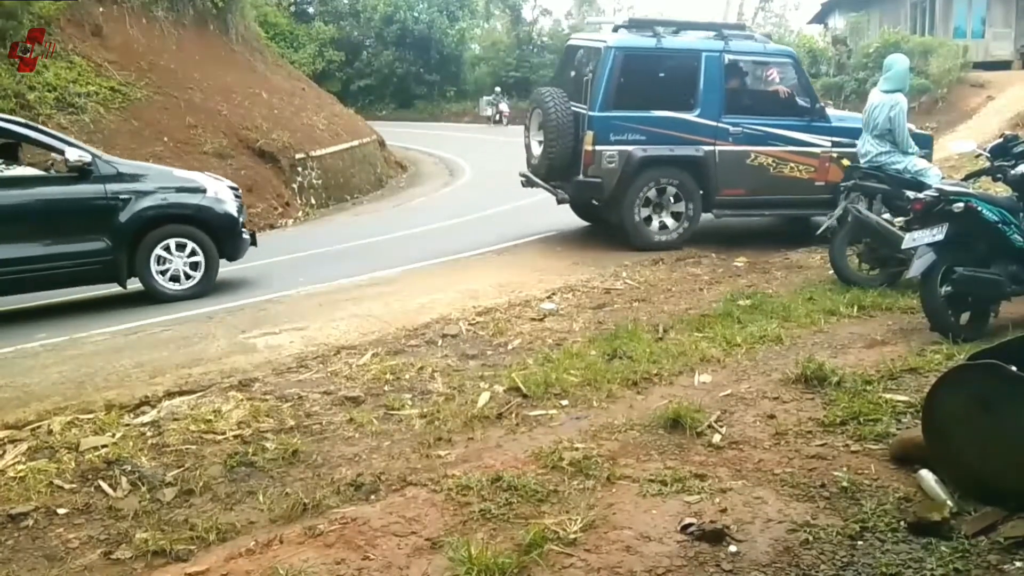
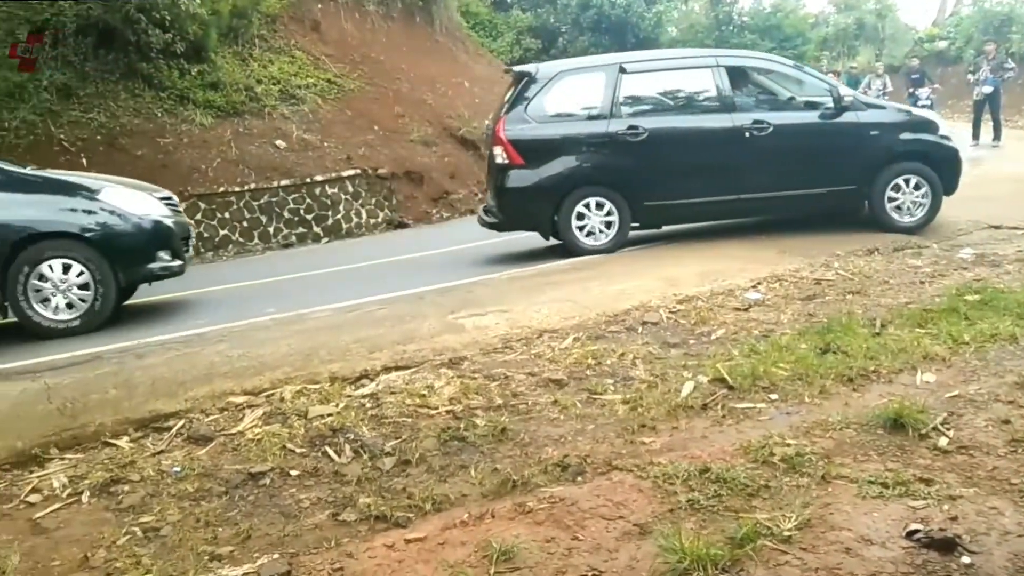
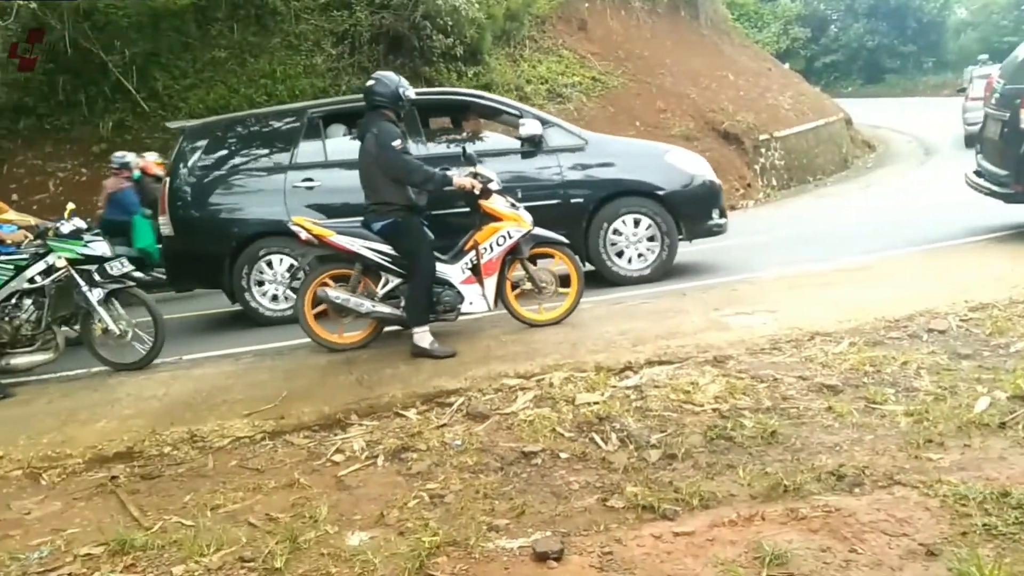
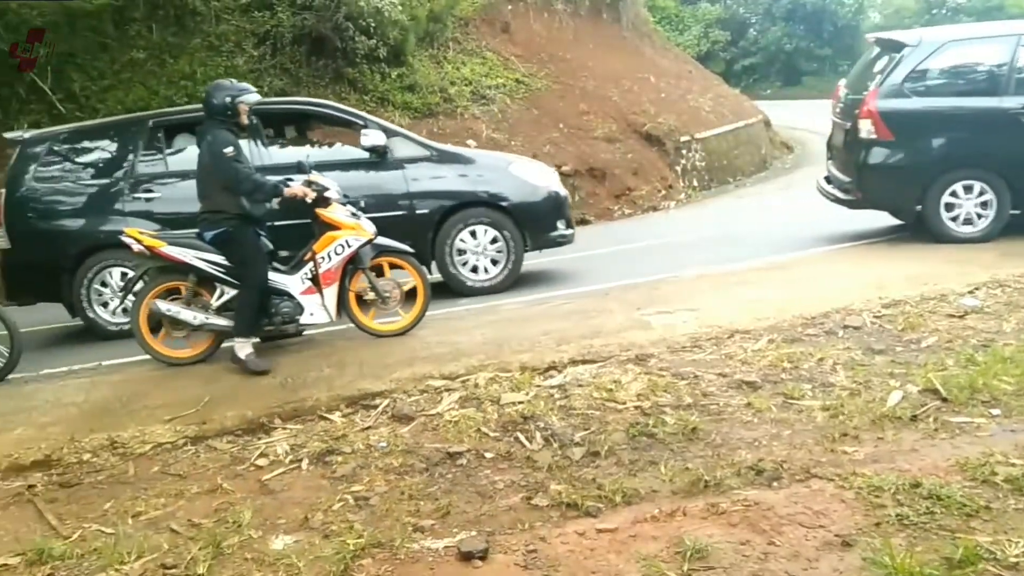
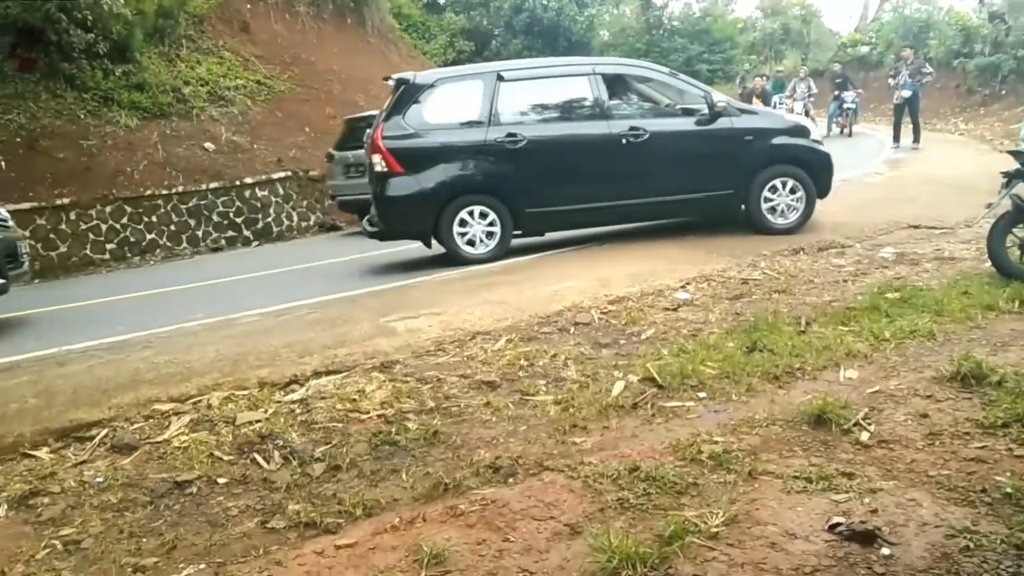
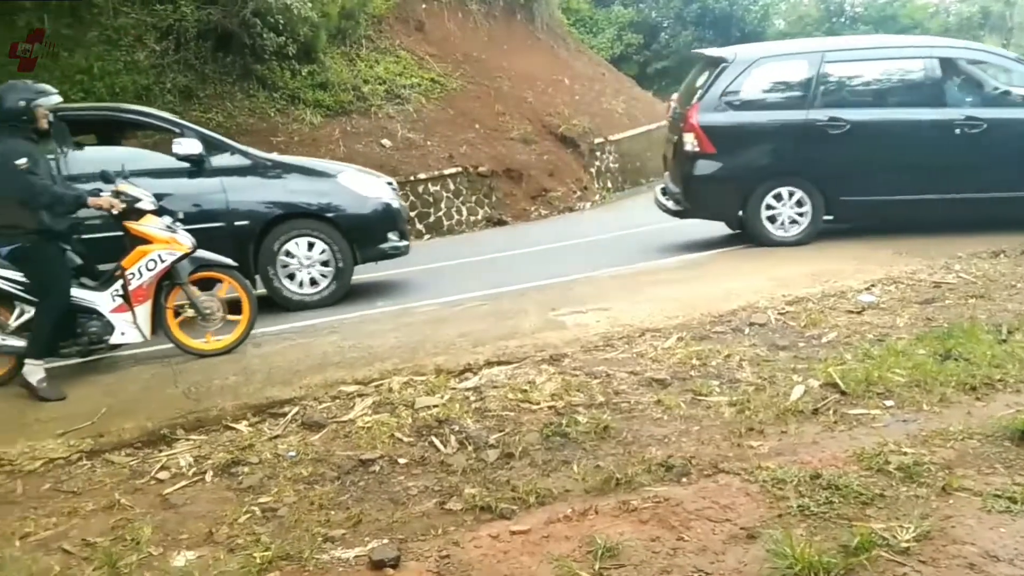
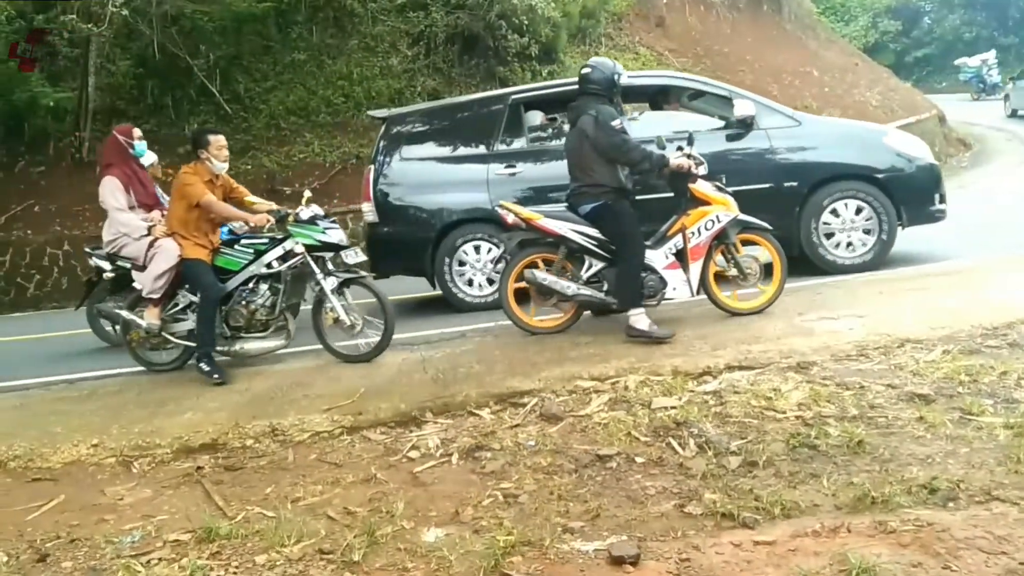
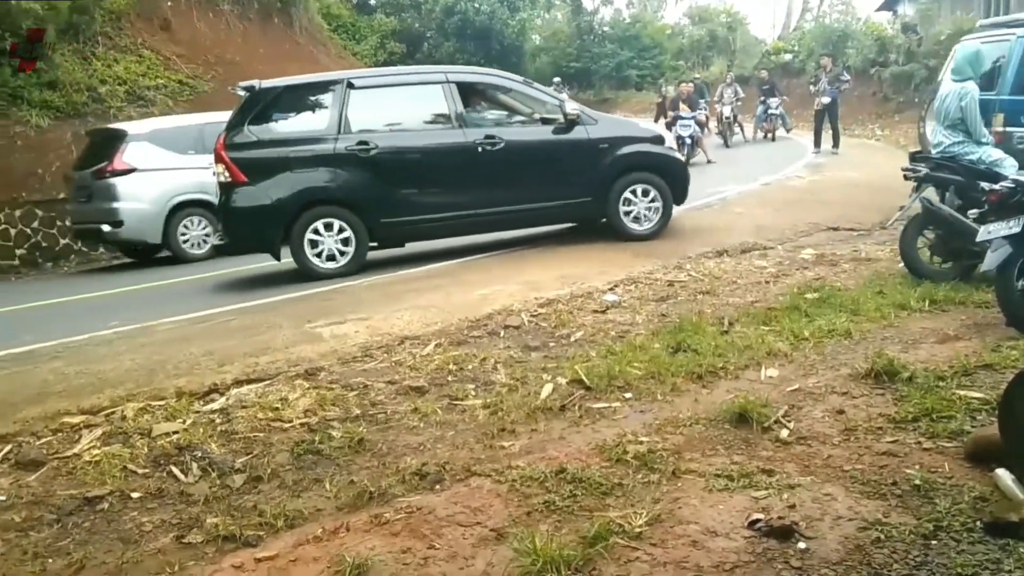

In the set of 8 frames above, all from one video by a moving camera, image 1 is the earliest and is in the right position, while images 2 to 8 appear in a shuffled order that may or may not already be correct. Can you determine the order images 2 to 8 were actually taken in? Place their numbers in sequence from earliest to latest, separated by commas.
8, 5, 2, 6, 4, 3, 7
